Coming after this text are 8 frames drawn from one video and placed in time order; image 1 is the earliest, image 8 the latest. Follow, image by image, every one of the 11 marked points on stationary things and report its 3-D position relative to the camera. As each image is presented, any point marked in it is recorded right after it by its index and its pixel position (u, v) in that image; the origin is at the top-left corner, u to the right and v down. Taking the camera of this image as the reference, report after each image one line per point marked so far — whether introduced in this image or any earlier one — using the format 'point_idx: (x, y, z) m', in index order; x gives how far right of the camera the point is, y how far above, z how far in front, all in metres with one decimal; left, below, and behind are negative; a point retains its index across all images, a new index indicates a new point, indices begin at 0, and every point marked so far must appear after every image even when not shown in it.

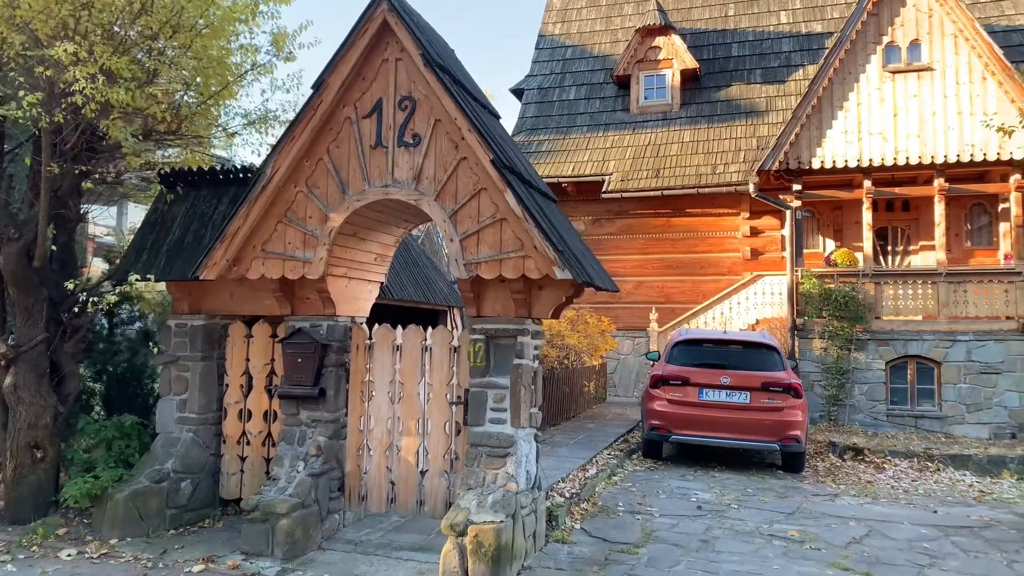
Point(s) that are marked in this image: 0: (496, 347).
0: (-0.1, -0.4, +5.5) m
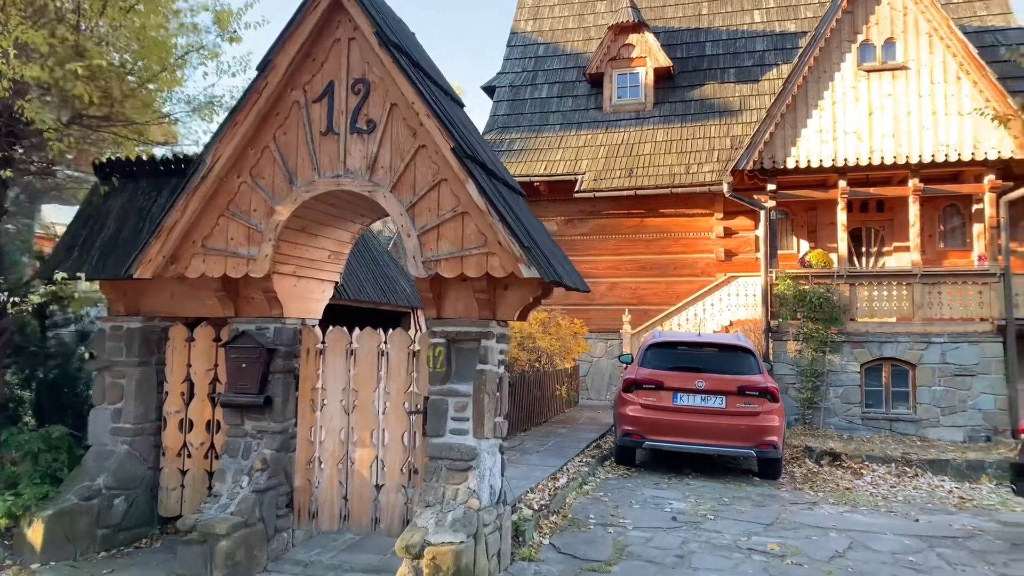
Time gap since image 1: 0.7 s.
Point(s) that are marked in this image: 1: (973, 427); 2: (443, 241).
0: (-0.4, -0.4, +5.1) m
1: (+7.6, -2.3, +12.0) m
2: (-0.5, +0.3, +4.8) m
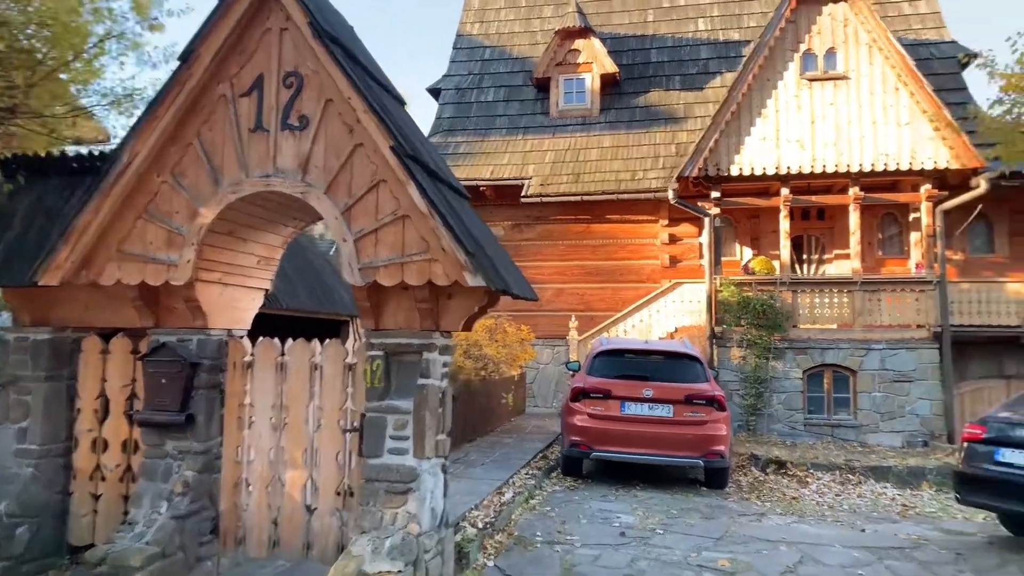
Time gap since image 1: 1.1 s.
0: (-0.7, -0.5, +4.8) m
1: (+6.7, -2.4, +12.3) m
2: (-0.8, +0.3, +4.5) m
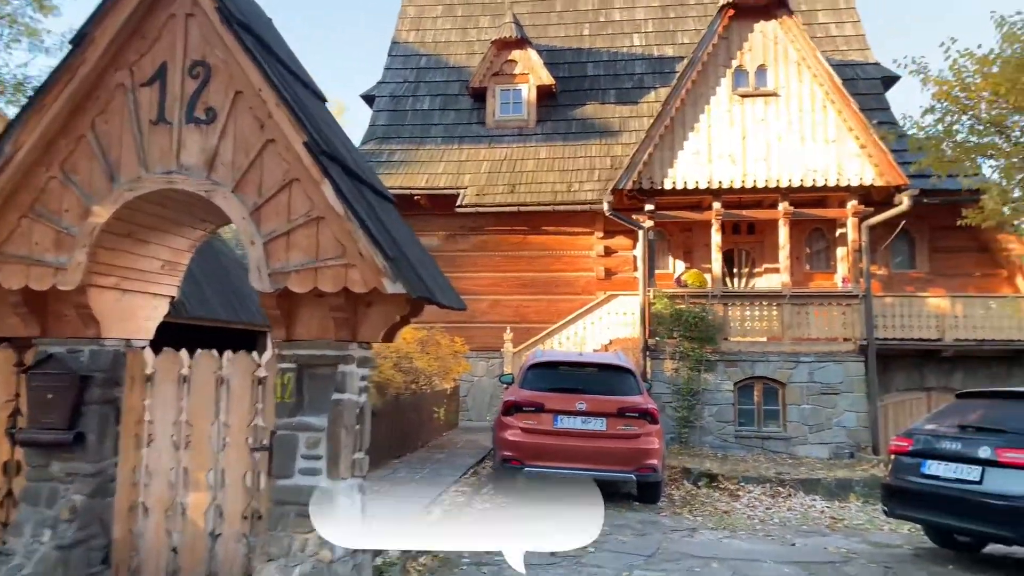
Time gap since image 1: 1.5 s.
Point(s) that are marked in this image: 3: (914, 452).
0: (-1.2, -0.5, +4.4) m
1: (+5.5, -2.7, +12.5) m
2: (-1.2, +0.2, +4.2) m
3: (+3.5, -1.4, +6.3) m
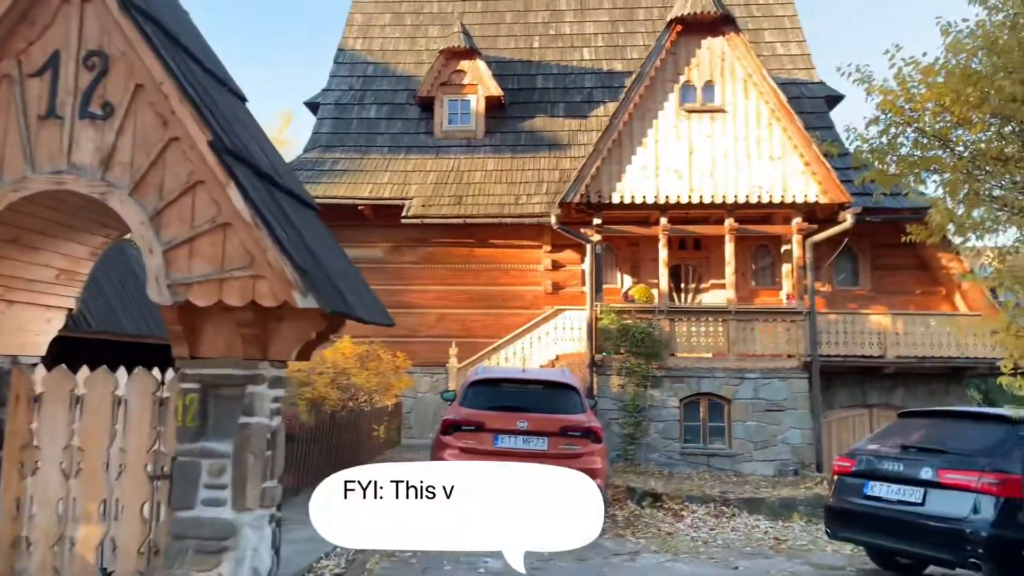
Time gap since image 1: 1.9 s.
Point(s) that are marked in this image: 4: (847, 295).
0: (-1.6, -0.6, +4.0) m
1: (+4.6, -2.9, +12.5) m
2: (-1.6, +0.1, +3.8) m
3: (+2.9, -1.6, +6.2) m
4: (+6.7, -0.1, +14.7) m
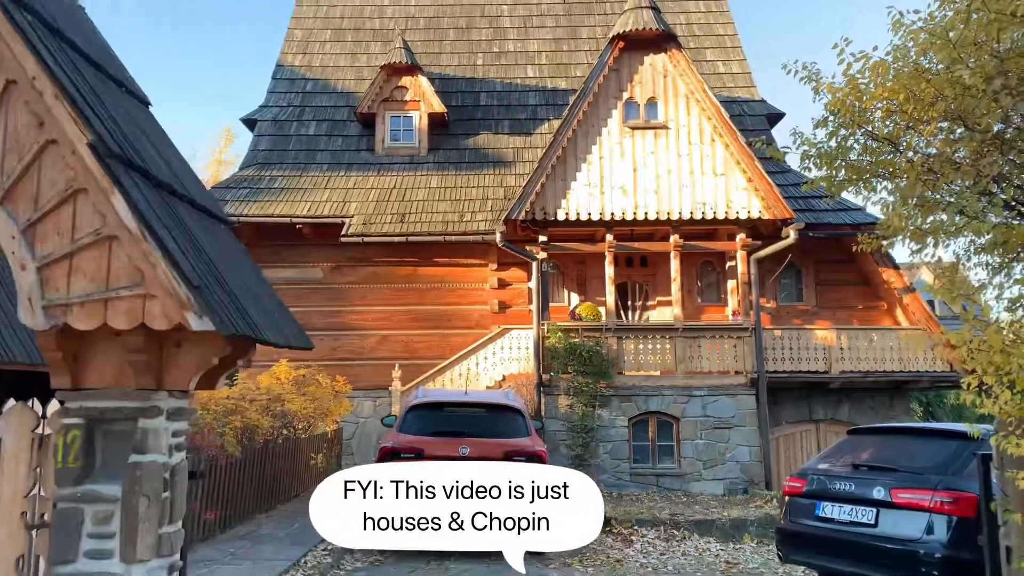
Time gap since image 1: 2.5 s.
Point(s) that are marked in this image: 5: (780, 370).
0: (-2.0, -0.7, +3.6) m
1: (+3.7, -3.2, +12.3) m
2: (-2.0, 0.0, +3.3) m
3: (+2.4, -1.7, +6.0) m
4: (+5.6, -0.5, +14.8) m
5: (+4.7, -1.4, +12.9) m
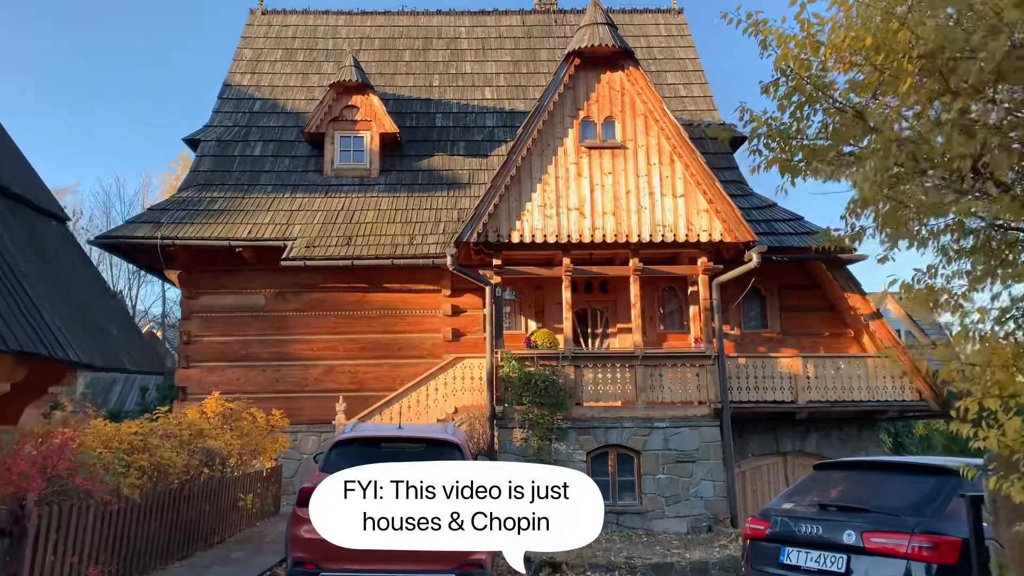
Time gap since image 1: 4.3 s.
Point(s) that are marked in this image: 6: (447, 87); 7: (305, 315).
0: (-2.4, -0.7, +2.7) m
1: (+2.9, -3.6, +11.6) m
2: (-2.4, 0.0, +2.5) m
3: (+1.9, -1.8, +5.3) m
4: (+4.7, -1.0, +14.3) m
5: (+3.9, -1.9, +12.2) m
6: (-1.5, +4.8, +17.5) m
7: (-4.1, -0.5, +14.4) m
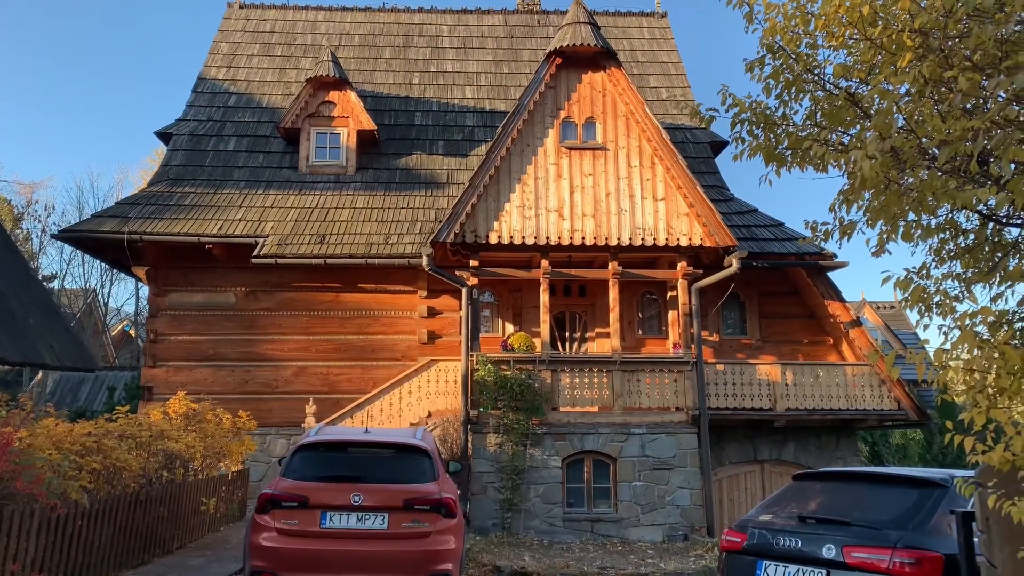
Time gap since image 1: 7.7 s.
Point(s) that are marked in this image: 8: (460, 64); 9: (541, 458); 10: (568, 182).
0: (-2.6, -0.7, +2.4) m
1: (+2.5, -3.7, +11.4) m
2: (-2.6, +0.1, +2.2) m
3: (+1.6, -1.8, +5.1) m
4: (+4.3, -1.1, +14.1) m
5: (+3.5, -2.0, +12.1) m
6: (-2.0, +4.8, +17.3) m
7: (-4.5, -0.5, +14.1) m
8: (-1.3, +5.4, +17.9) m
9: (+0.5, -2.7, +11.5) m
10: (+1.0, +1.9, +12.9) m
